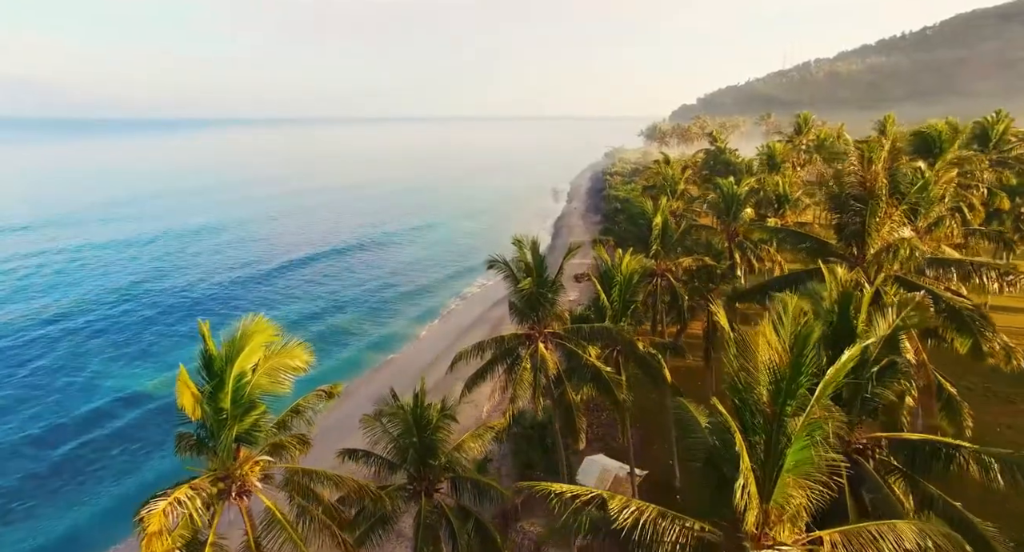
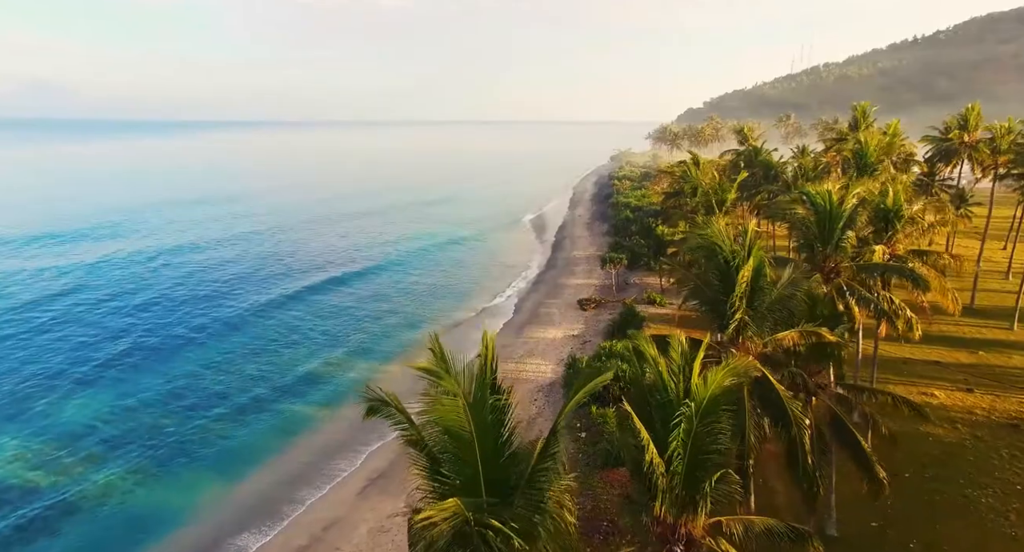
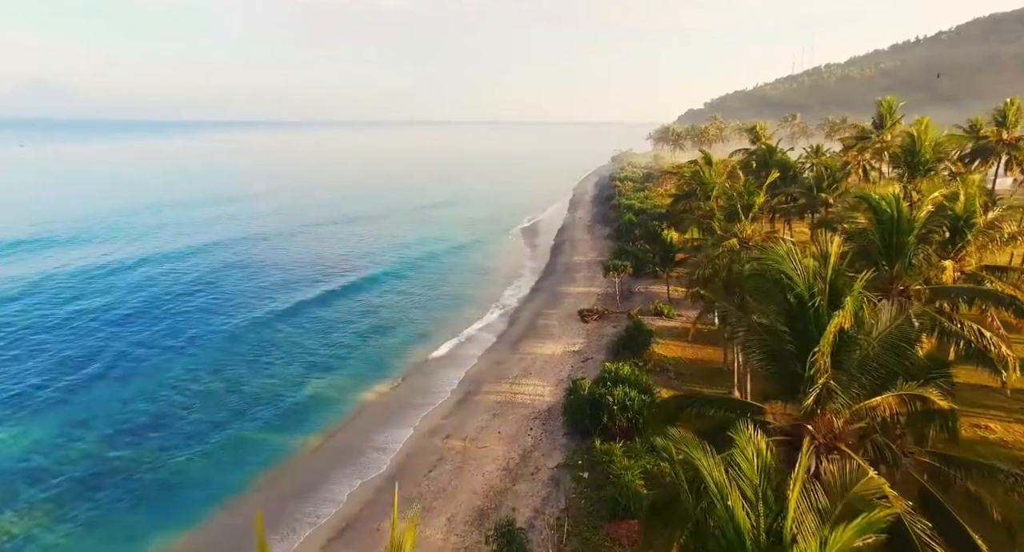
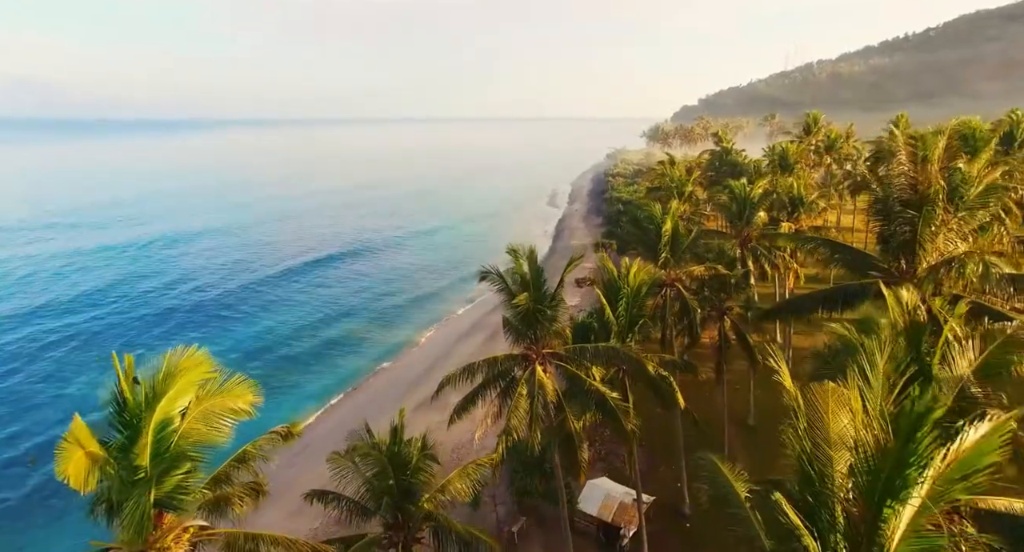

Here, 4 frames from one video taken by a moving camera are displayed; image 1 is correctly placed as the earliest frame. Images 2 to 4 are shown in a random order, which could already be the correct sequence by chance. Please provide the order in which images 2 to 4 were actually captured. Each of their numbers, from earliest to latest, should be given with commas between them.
4, 2, 3
